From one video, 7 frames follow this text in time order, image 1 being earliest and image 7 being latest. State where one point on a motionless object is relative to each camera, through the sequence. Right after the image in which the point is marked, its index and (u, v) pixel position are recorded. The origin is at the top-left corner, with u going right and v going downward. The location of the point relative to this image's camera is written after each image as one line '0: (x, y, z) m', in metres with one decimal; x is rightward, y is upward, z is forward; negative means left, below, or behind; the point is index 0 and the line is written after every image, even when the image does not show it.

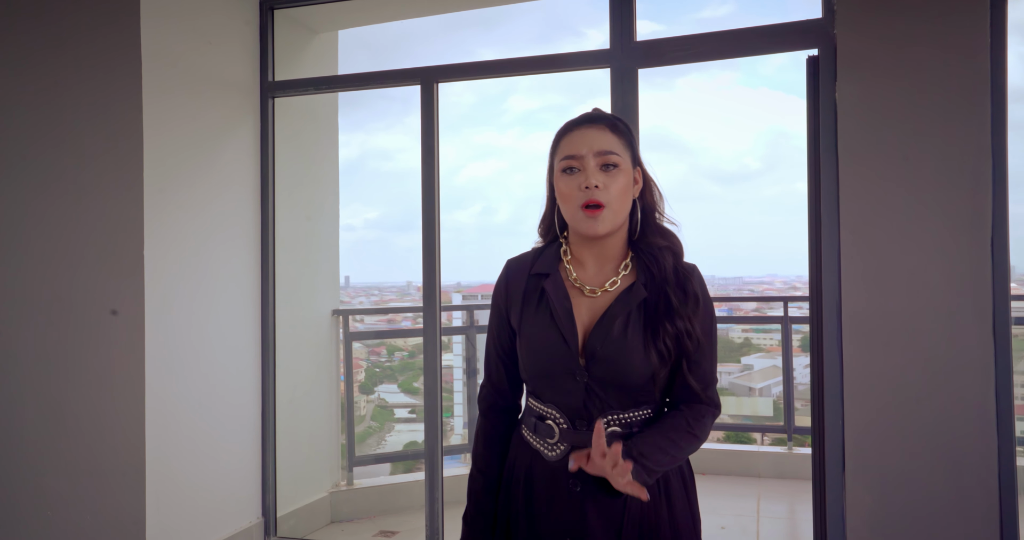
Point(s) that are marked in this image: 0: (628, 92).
0: (+0.4, +0.6, +2.8) m
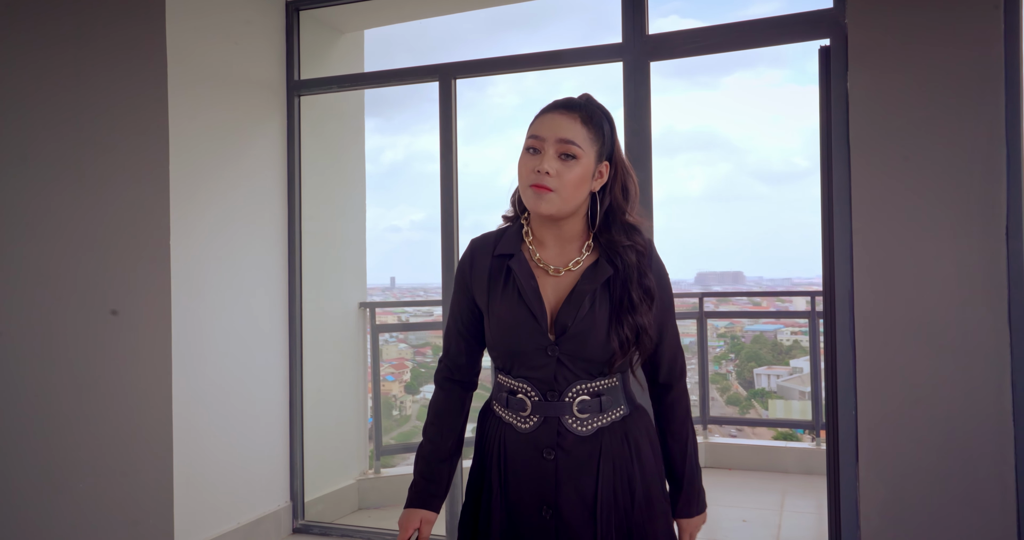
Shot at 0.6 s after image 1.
0: (+0.4, +0.6, +2.8) m
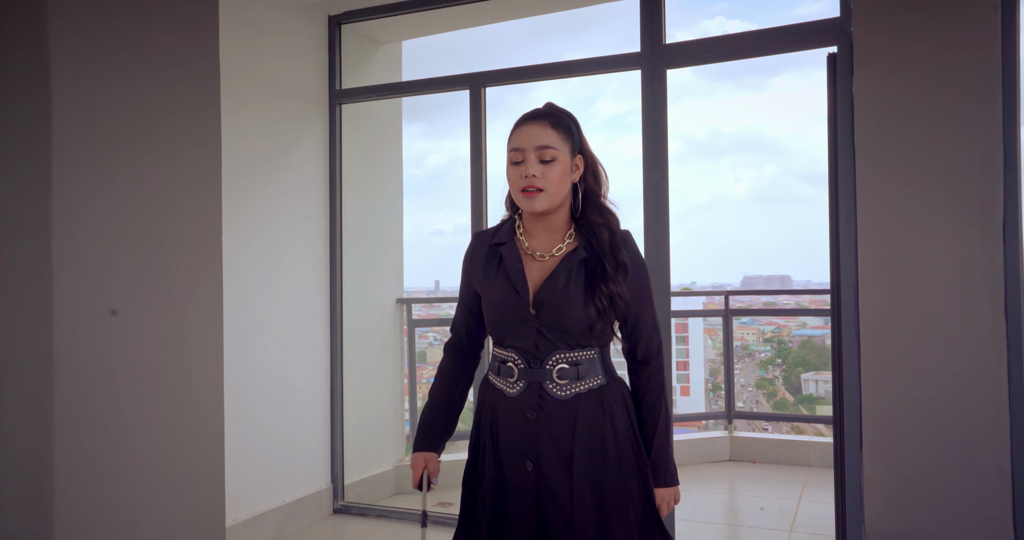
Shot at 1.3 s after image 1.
0: (+0.5, +0.7, +3.0) m
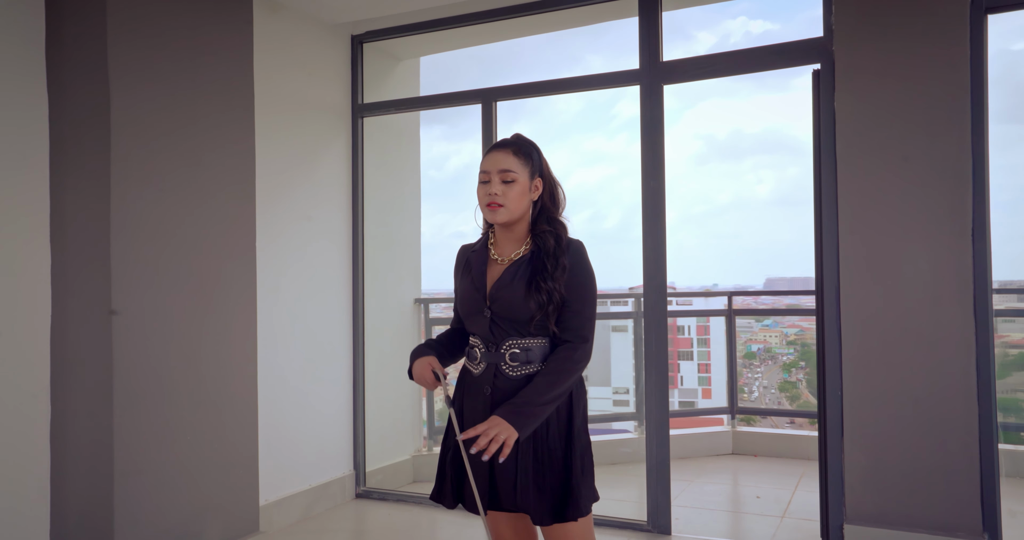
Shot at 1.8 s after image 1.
0: (+0.6, +0.7, +3.2) m
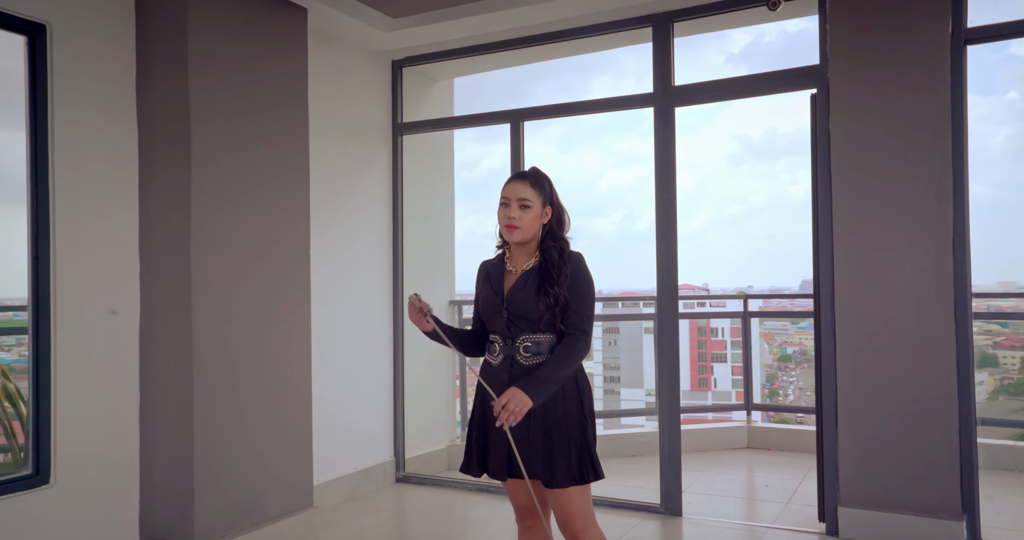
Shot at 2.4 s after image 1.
0: (+0.7, +0.6, +3.5) m
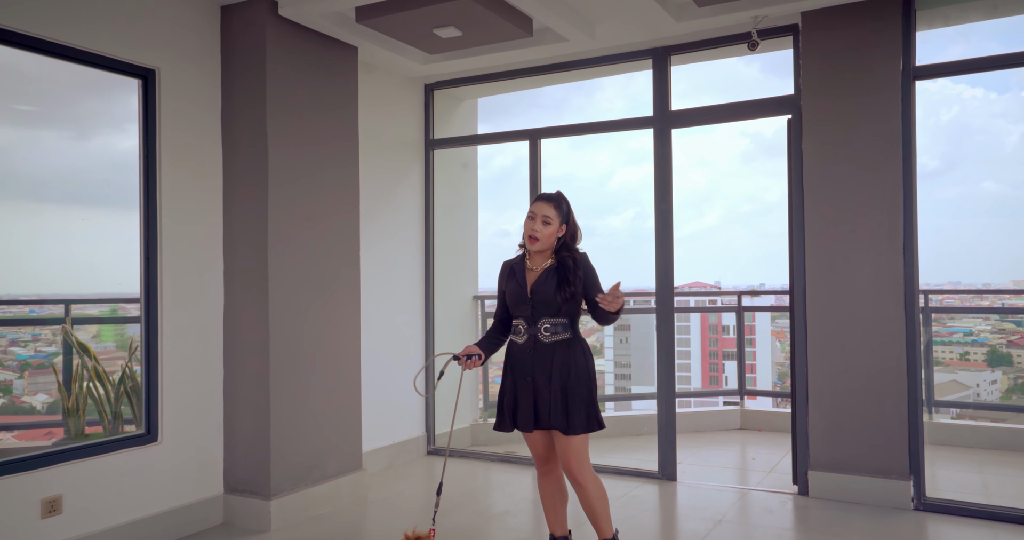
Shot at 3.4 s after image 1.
0: (+0.8, +0.6, +4.0) m
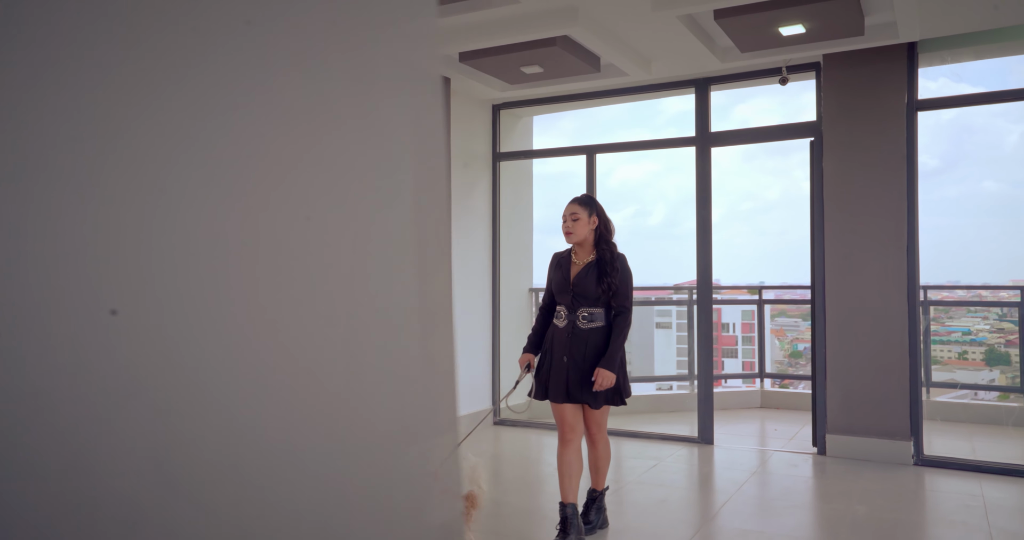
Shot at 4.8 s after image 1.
0: (+1.2, +0.7, +4.8) m
